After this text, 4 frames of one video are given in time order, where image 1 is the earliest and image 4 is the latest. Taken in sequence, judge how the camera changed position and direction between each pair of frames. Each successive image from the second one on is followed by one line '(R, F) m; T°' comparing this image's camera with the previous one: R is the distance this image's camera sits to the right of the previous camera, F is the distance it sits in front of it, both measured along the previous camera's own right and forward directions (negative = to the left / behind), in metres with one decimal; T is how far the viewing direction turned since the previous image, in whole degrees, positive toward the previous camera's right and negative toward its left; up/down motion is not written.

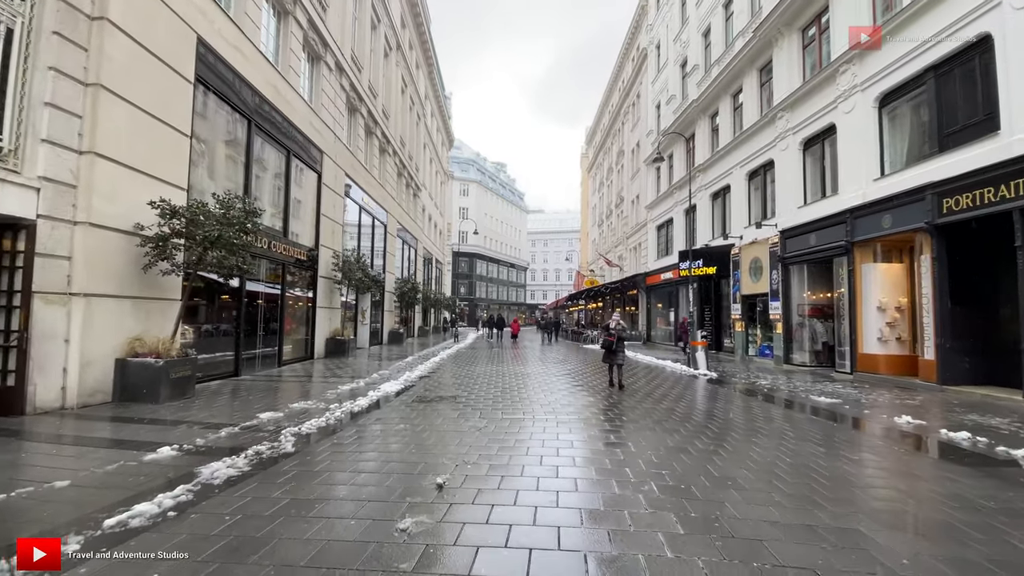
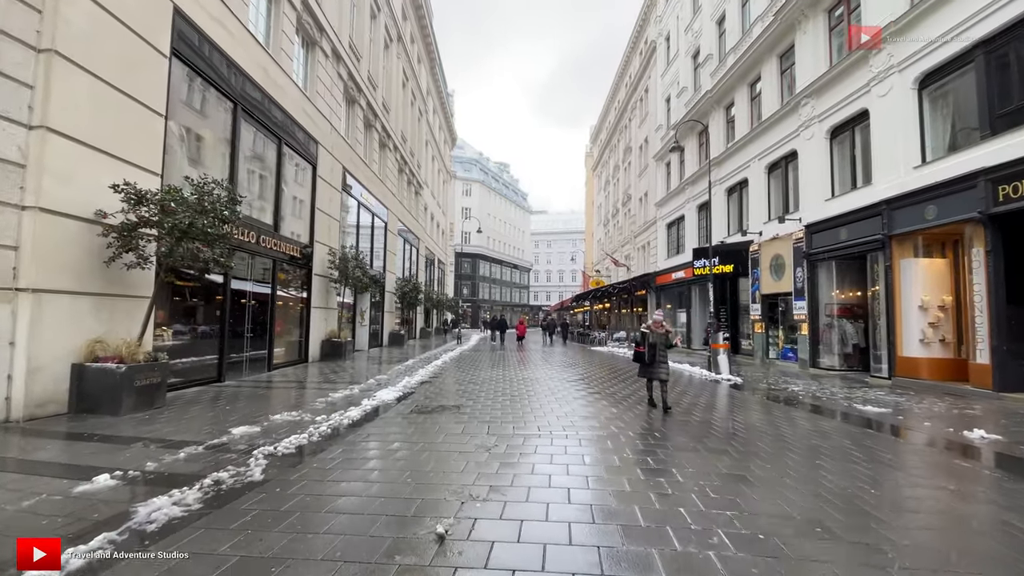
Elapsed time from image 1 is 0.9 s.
(-0.1, +0.9) m; 0°
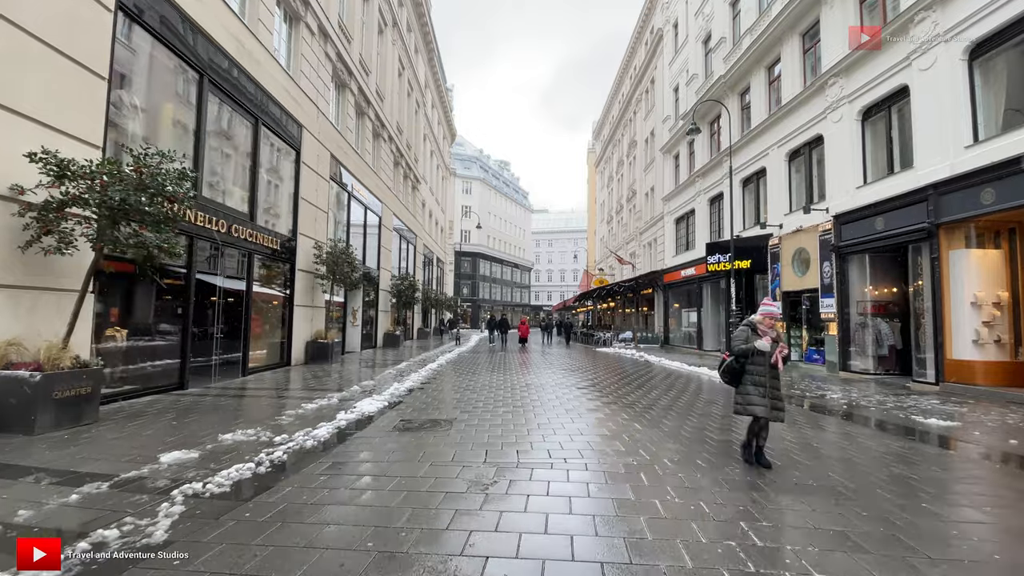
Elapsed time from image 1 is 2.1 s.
(0.0, +1.2) m; 0°
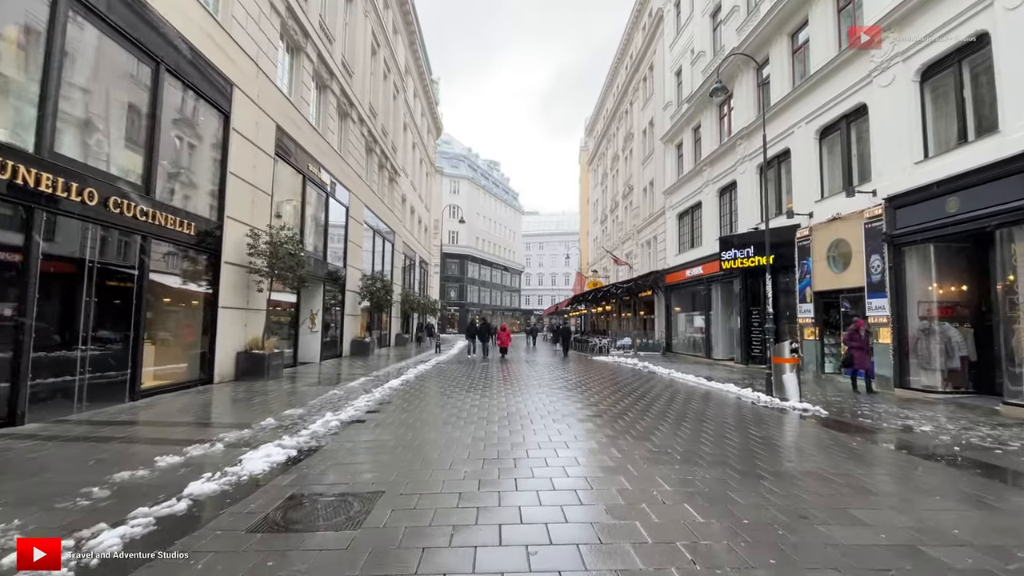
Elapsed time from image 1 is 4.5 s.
(+0.2, +2.5) m; +1°
